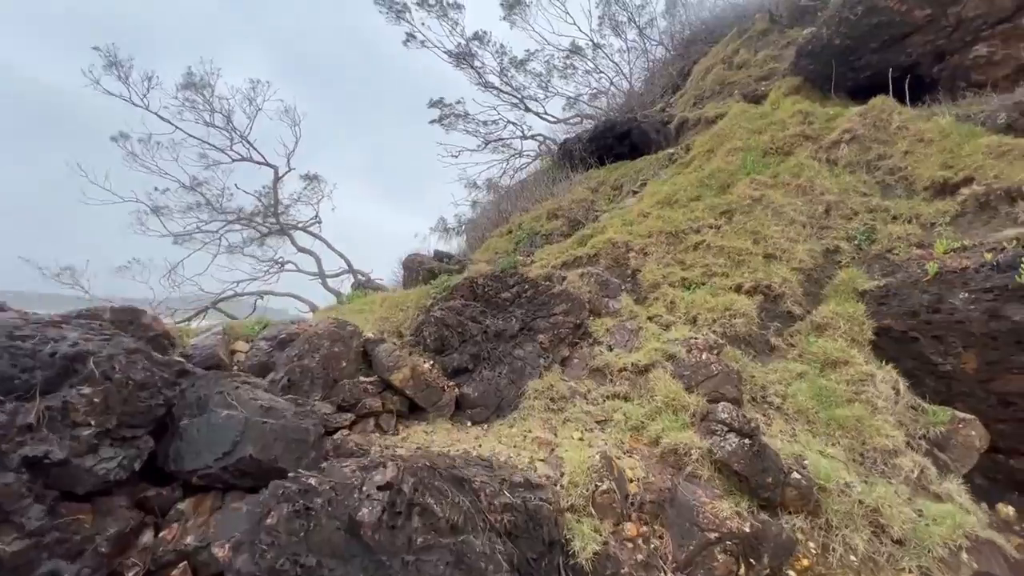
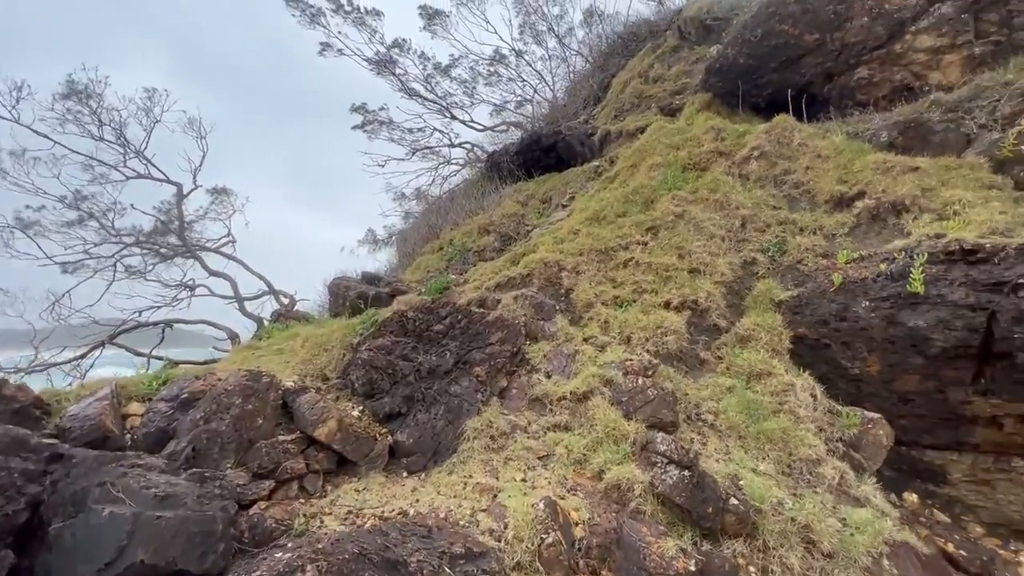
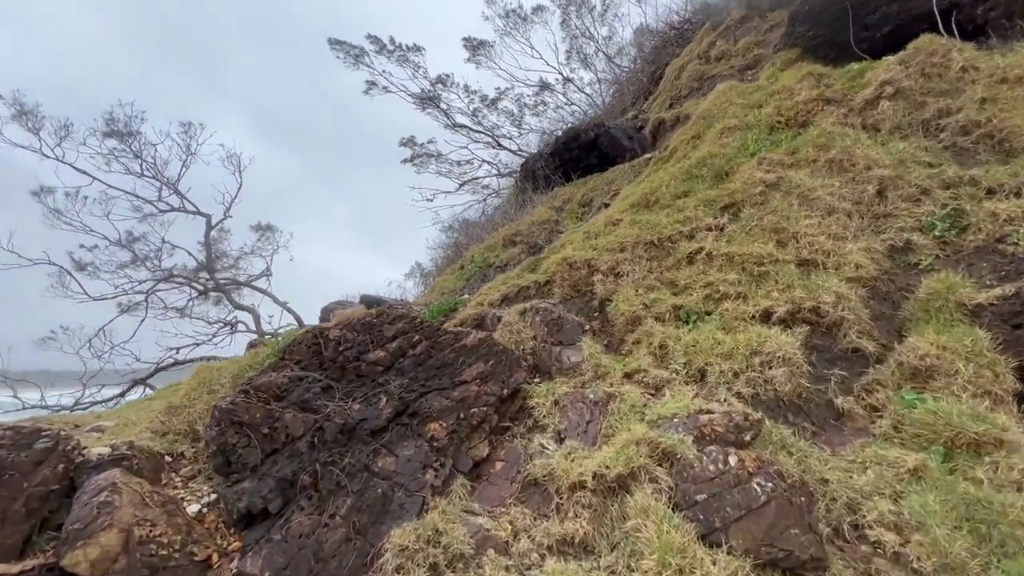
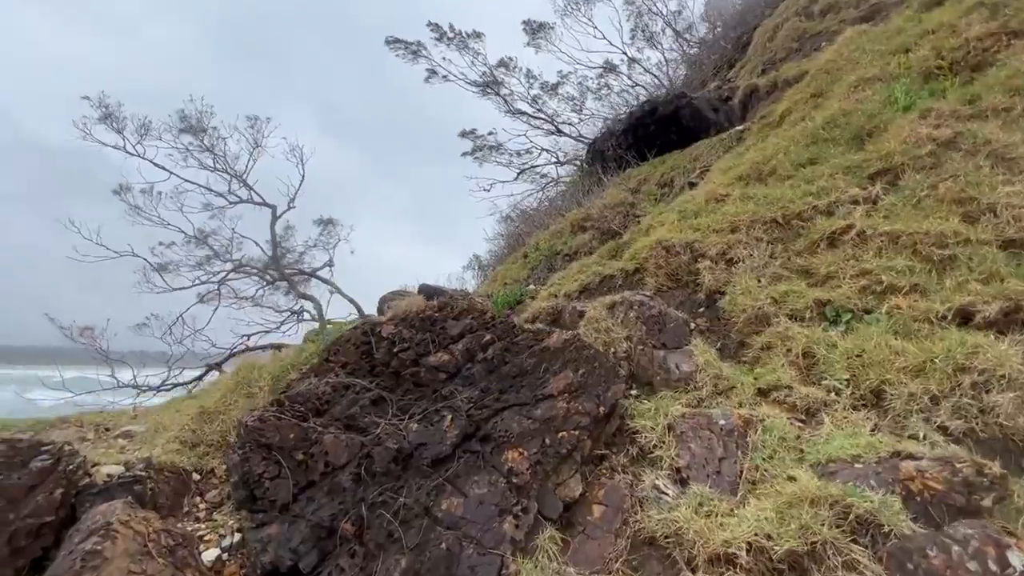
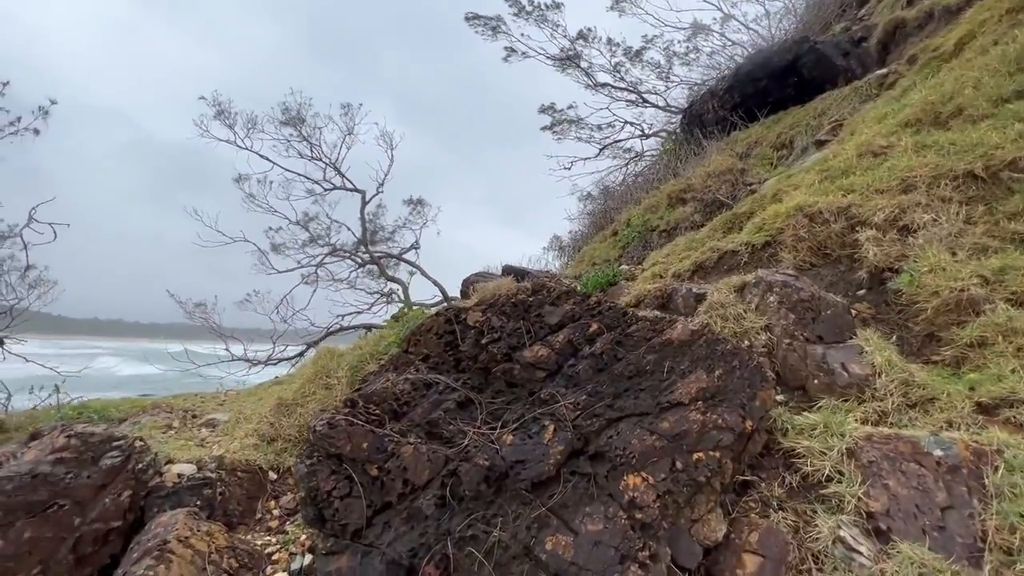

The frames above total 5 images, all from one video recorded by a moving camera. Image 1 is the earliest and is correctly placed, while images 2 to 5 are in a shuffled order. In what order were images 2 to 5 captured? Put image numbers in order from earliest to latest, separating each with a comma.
2, 3, 4, 5
